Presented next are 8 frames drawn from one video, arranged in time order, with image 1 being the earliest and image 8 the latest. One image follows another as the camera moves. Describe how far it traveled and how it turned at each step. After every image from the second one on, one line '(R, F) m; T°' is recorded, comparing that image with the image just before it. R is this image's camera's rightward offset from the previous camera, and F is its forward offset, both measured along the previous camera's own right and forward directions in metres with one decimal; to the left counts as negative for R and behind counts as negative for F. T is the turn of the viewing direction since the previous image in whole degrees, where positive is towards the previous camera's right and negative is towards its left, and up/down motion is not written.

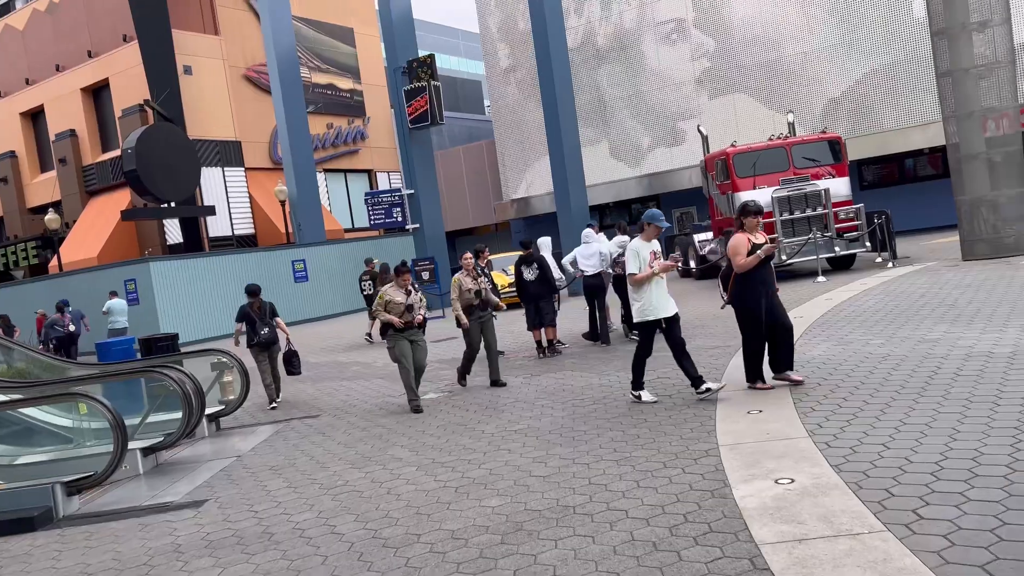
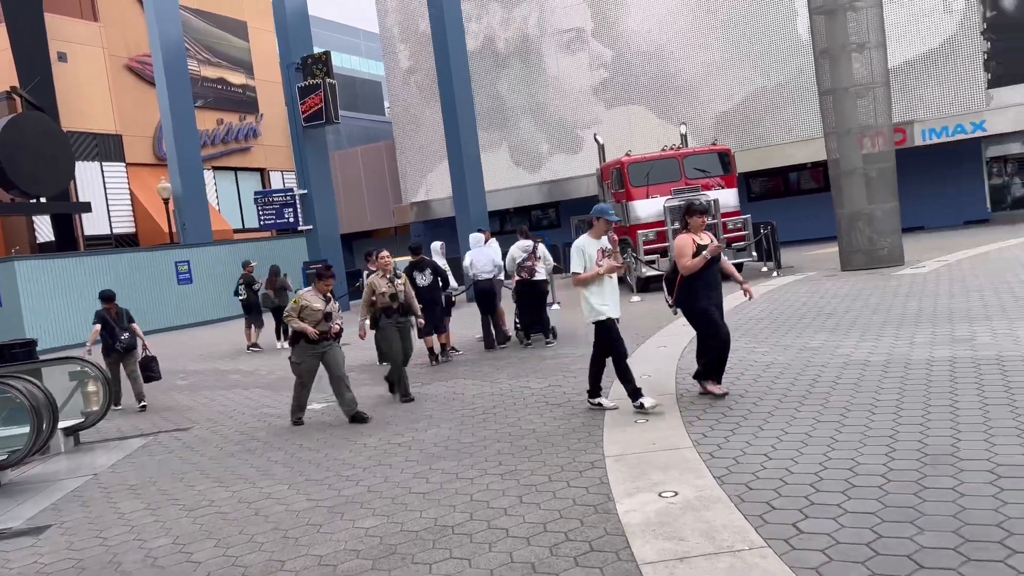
(+0.1, +0.3) m; +7°
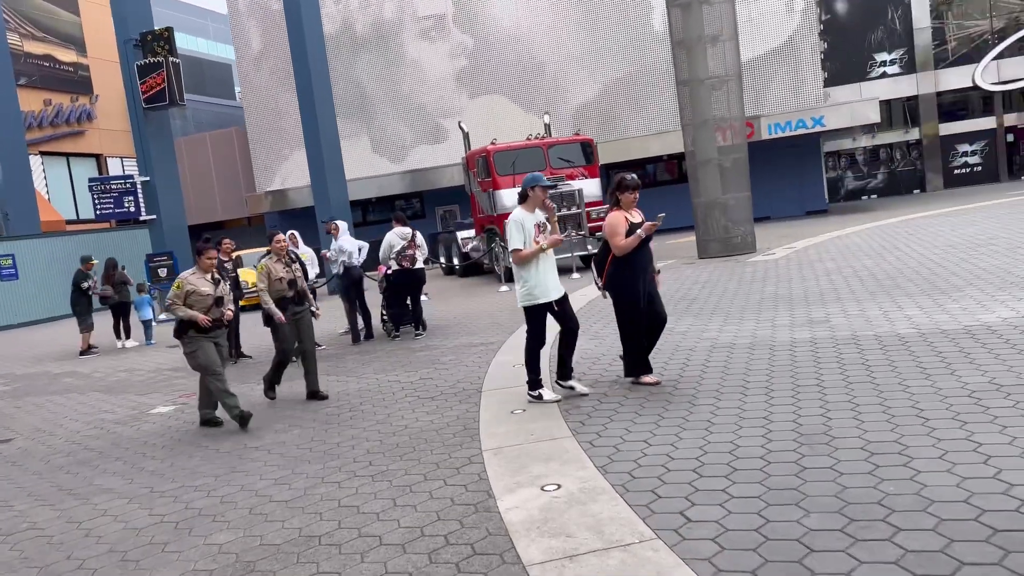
(0.0, +0.3) m; +10°
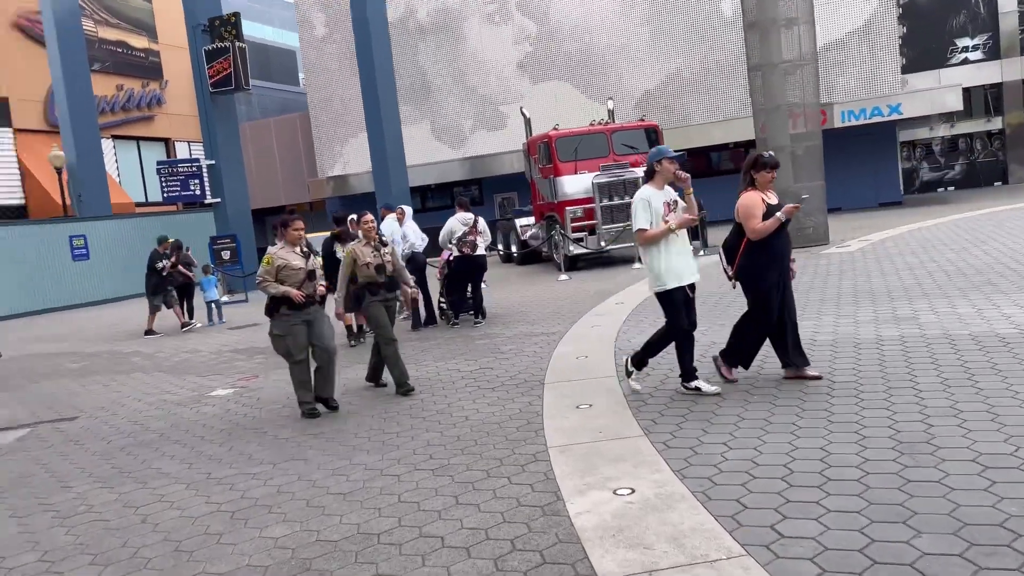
(-0.1, +0.3) m; -4°
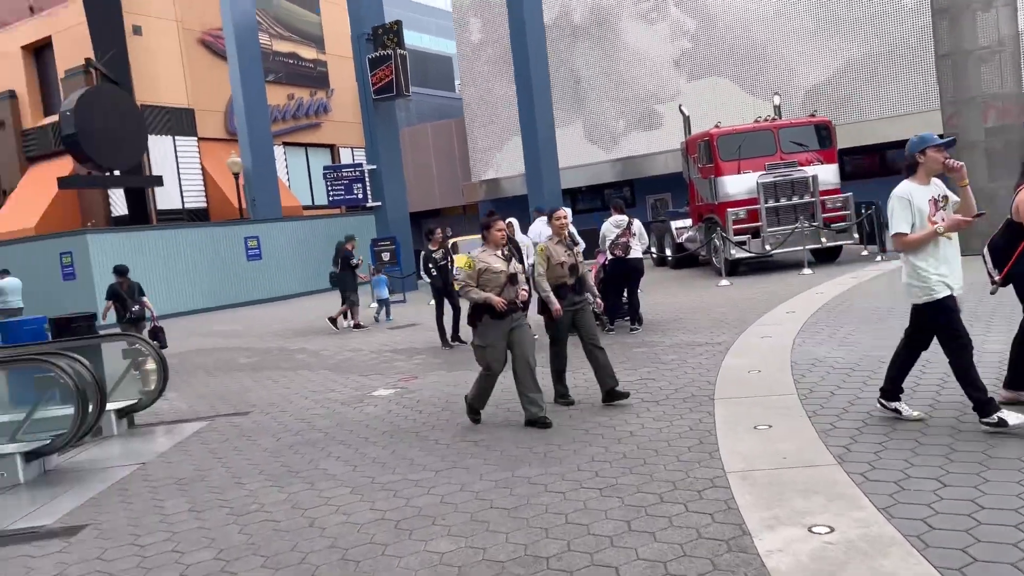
(-0.2, +0.3) m; -10°
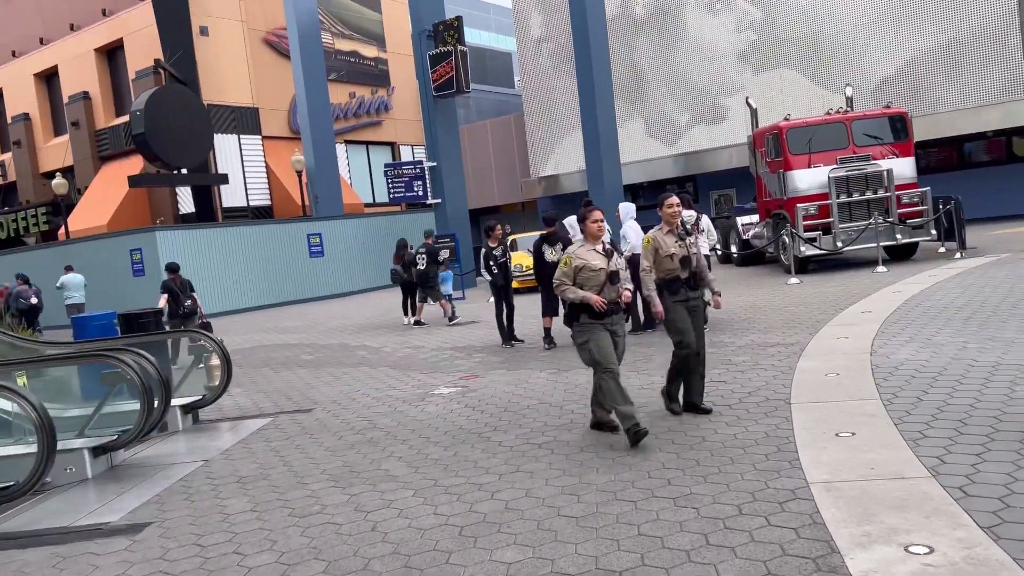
(-0.1, +0.2) m; -4°
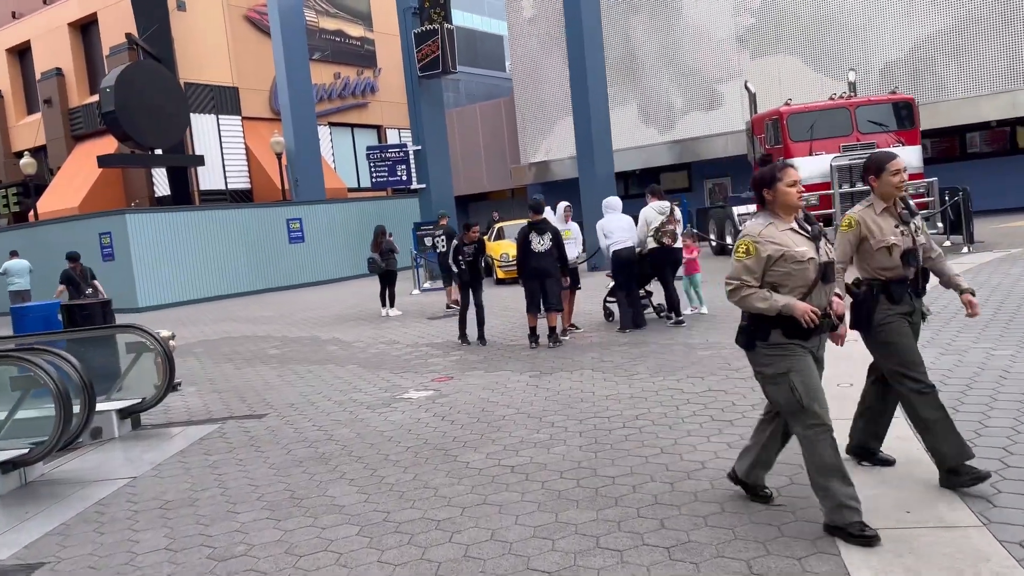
(+0.1, +0.8) m; +1°
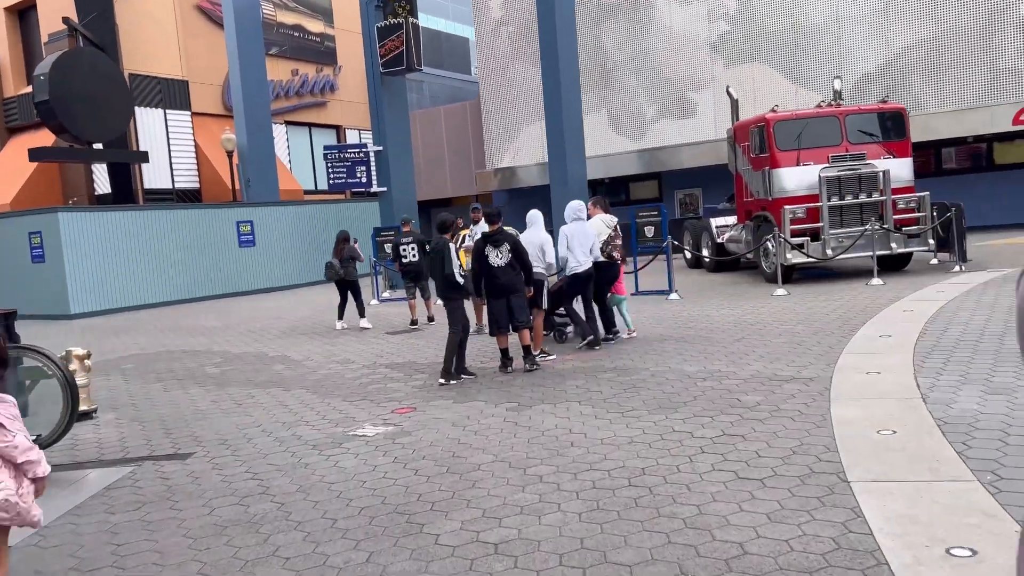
(-0.1, +1.1) m; +3°
